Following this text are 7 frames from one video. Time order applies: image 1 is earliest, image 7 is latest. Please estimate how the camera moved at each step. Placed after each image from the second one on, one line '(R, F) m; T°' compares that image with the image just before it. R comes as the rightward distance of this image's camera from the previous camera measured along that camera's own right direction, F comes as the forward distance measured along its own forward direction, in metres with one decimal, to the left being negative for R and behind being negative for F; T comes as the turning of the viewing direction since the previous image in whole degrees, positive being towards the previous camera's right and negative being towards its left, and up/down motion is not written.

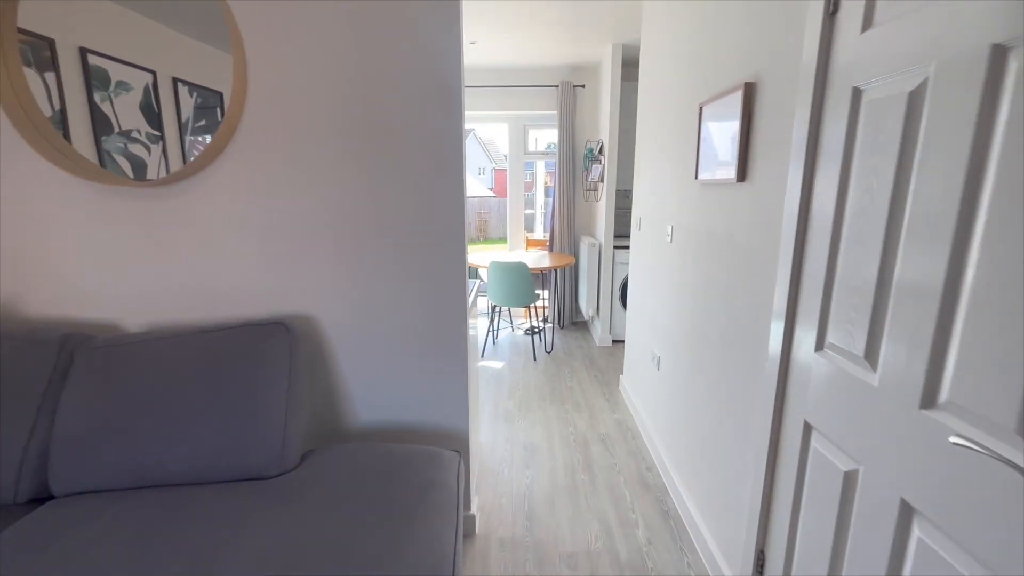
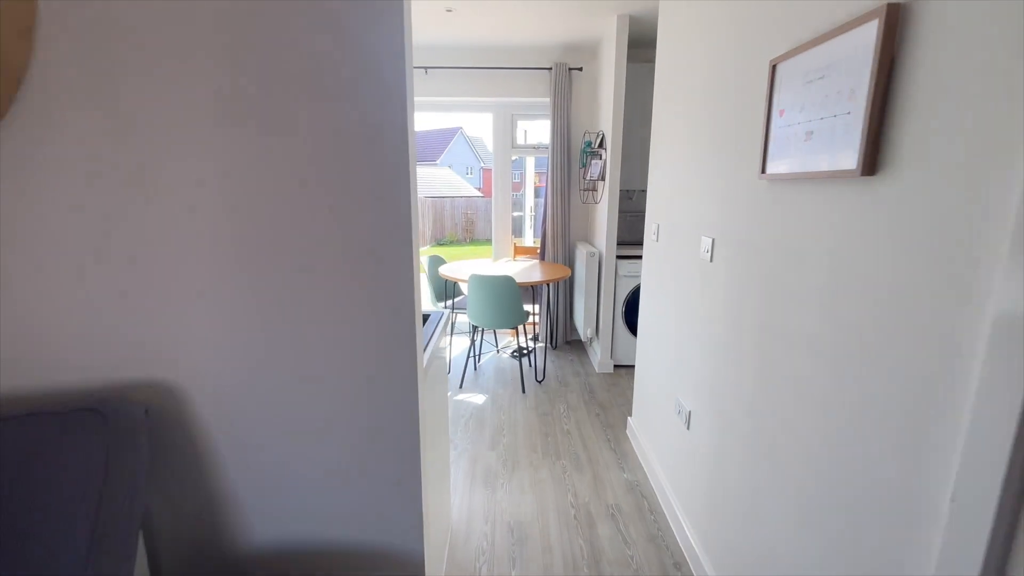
(0.0, +0.6) m; +1°
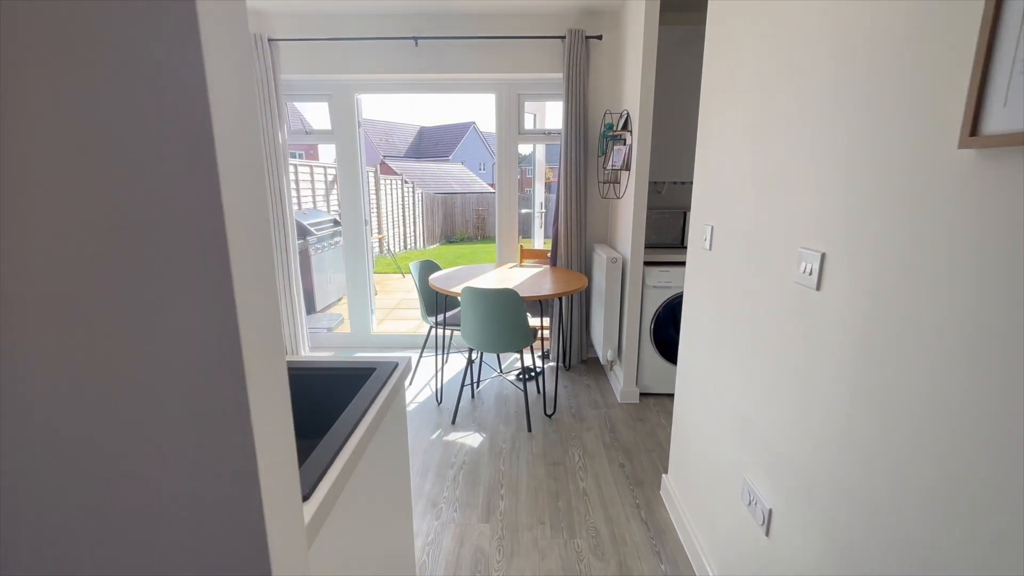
(+0.1, +0.6) m; -2°
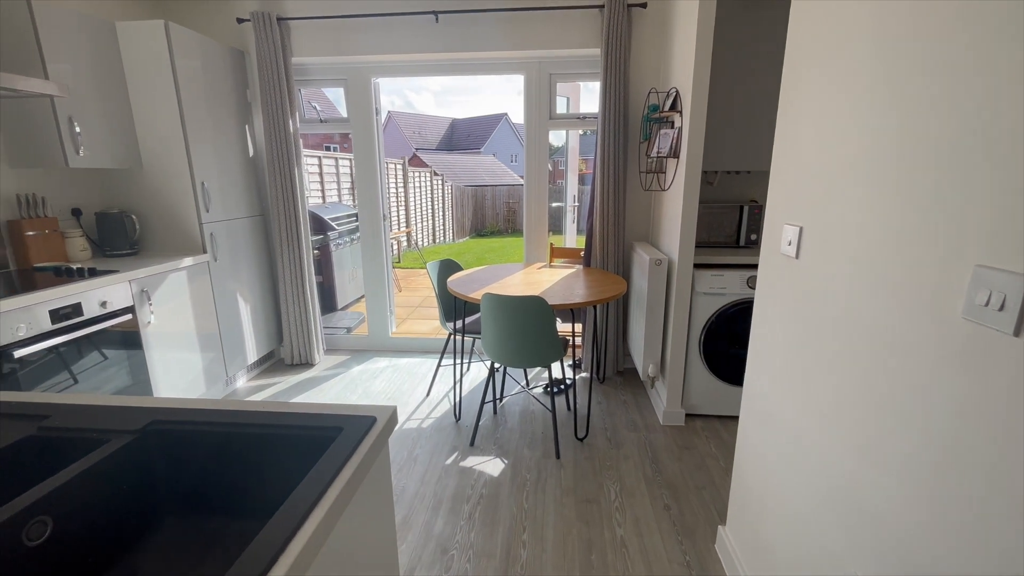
(0.0, +0.3) m; -4°
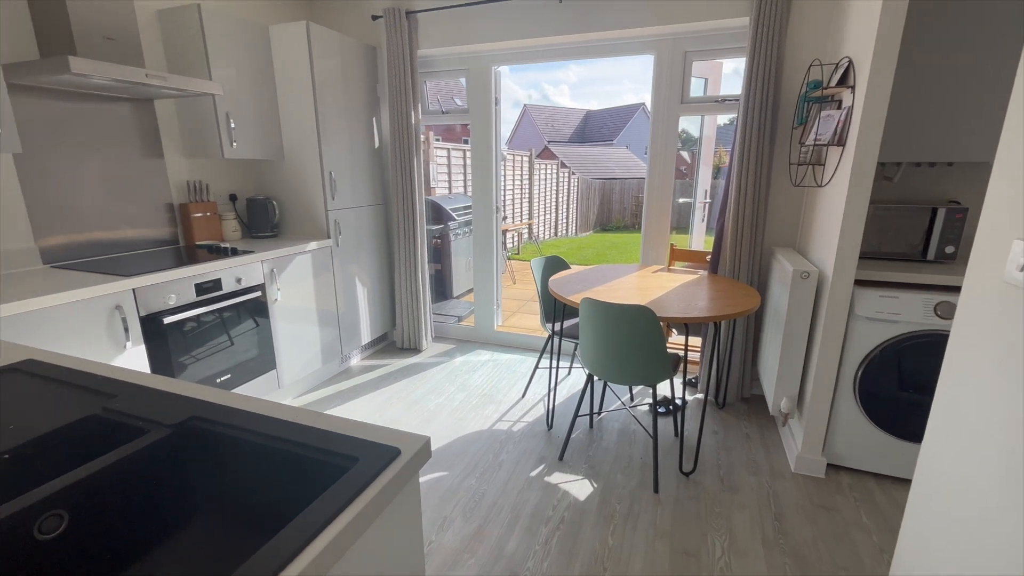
(+0.1, +0.2) m; -15°
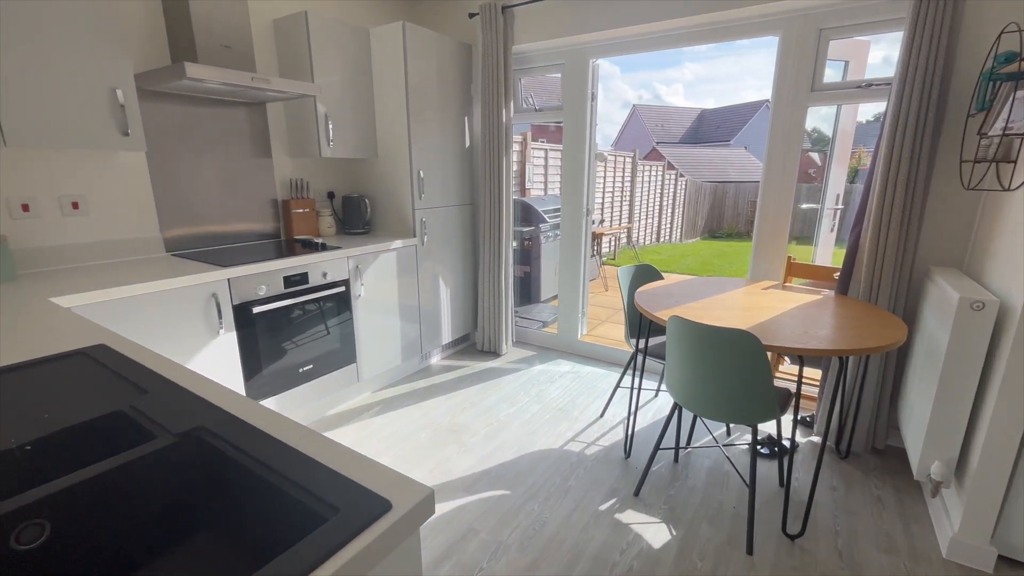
(+0.1, +0.2) m; -12°
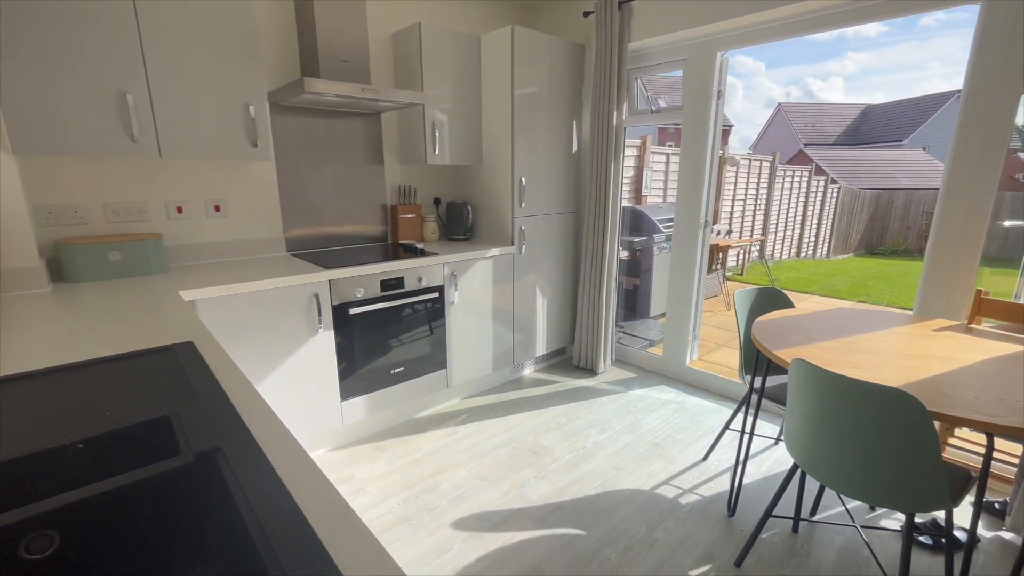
(+0.1, +0.2) m; -14°
